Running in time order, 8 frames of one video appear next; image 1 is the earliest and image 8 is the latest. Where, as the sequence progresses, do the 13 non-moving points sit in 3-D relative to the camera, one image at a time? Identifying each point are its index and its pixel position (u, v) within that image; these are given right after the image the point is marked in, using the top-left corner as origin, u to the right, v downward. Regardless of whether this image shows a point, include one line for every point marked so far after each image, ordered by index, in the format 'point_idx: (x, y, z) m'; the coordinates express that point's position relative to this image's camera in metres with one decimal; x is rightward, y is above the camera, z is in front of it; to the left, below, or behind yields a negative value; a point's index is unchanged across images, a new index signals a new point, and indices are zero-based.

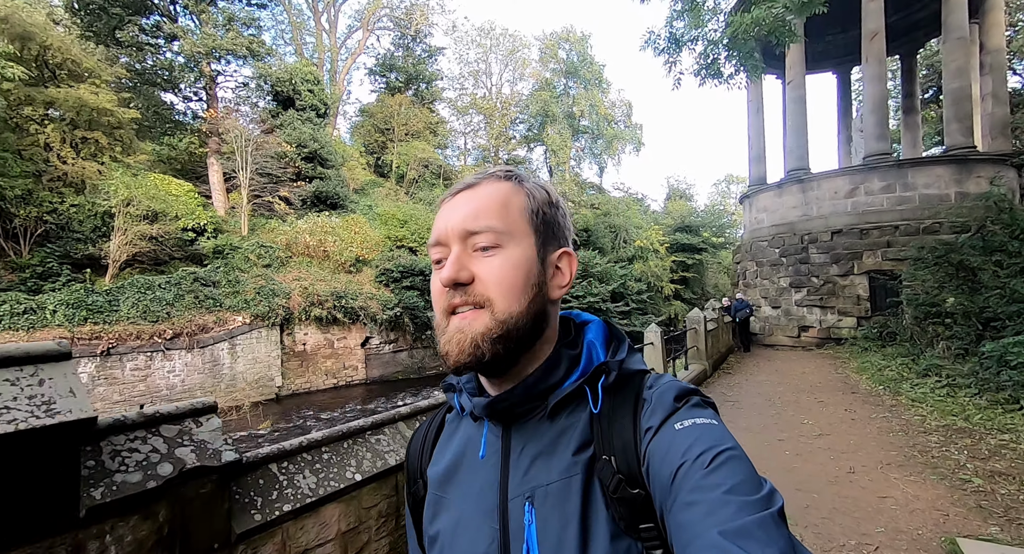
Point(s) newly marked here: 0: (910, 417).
0: (+4.1, -1.4, +4.9) m
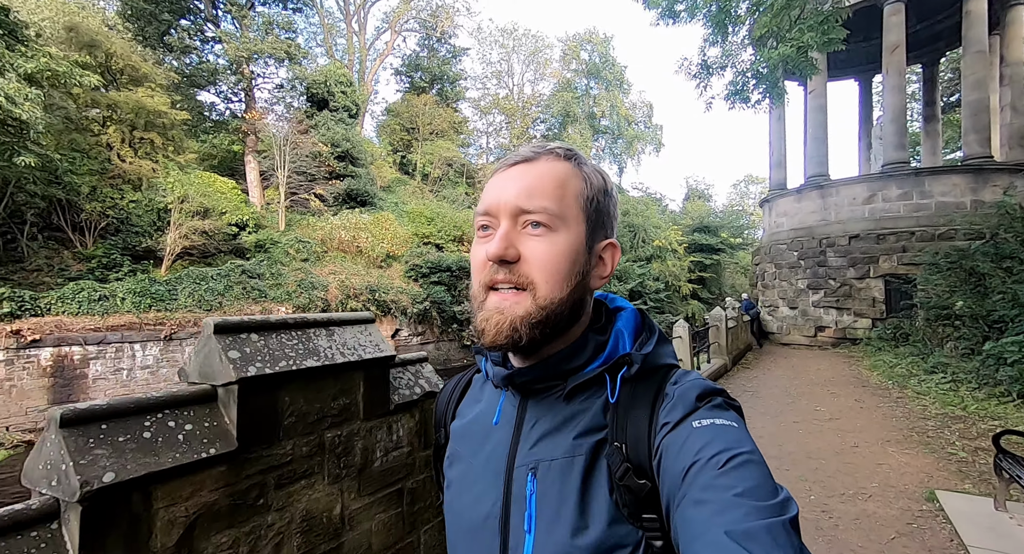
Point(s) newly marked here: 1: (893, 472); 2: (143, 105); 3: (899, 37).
0: (+4.7, -1.5, +5.5) m
1: (+2.9, -1.4, +3.5) m
2: (-11.3, +5.2, +14.4) m
3: (+8.7, +5.4, +10.6) m
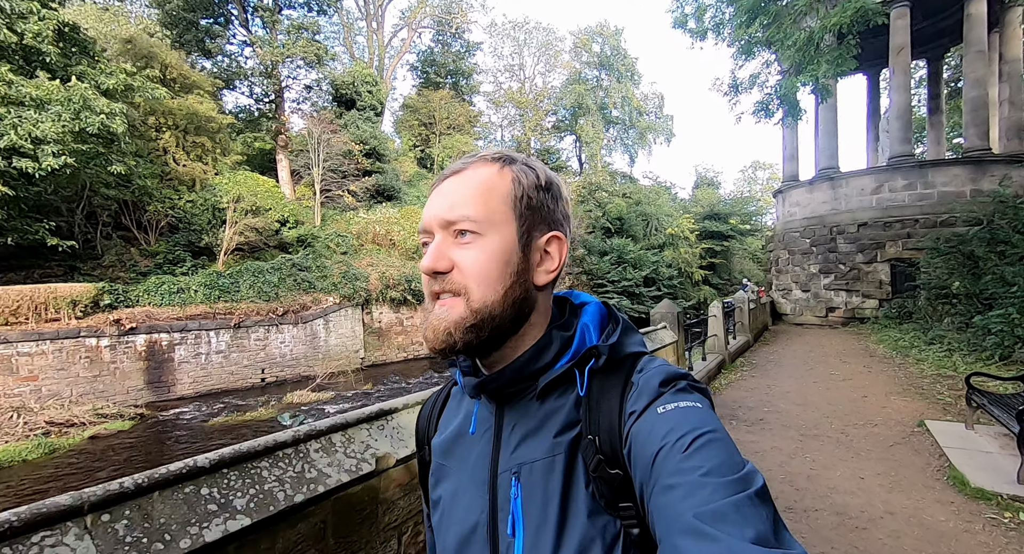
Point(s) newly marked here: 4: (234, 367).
0: (+5.5, -1.3, +6.5) m
1: (+3.7, -1.3, +4.6) m
2: (-10.4, +5.4, +15.5) m
3: (+9.5, +5.8, +11.5) m
4: (-7.0, -2.2, +11.8) m
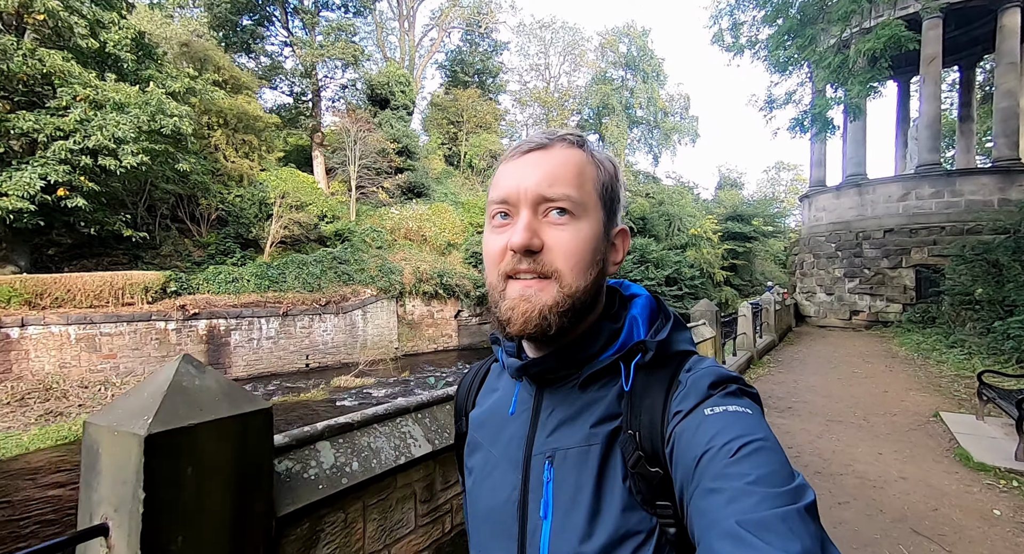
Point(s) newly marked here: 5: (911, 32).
0: (+6.2, -1.4, +7.0) m
1: (+4.3, -1.4, +5.0) m
2: (-9.3, +5.7, +16.4) m
3: (+10.5, +5.6, +11.7) m
4: (-6.2, -2.0, +12.6) m
5: (+5.3, +3.2, +6.3) m
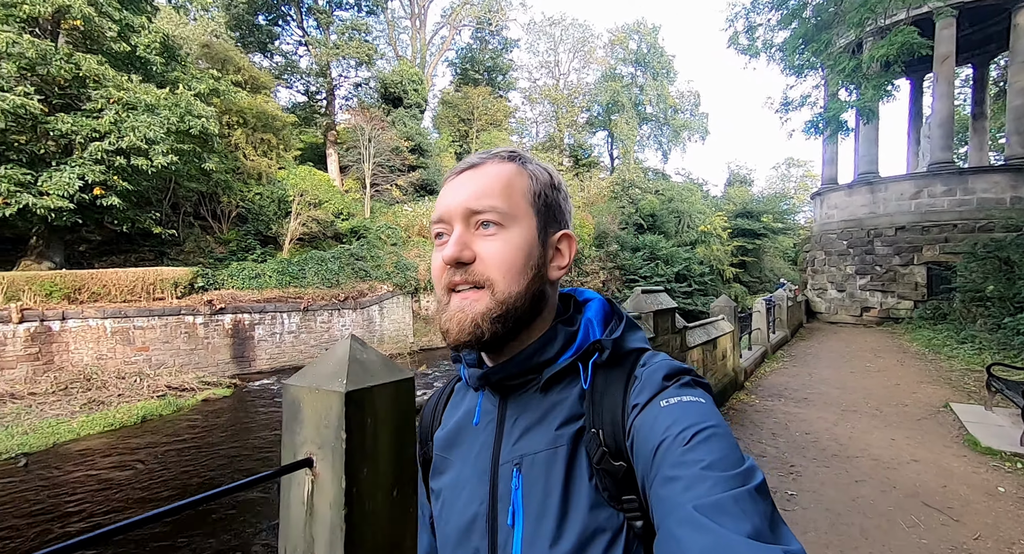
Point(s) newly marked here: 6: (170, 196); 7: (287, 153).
0: (+6.5, -1.3, +7.2) m
1: (+4.6, -1.3, +5.3) m
2: (-8.8, +5.9, +16.7) m
3: (+10.9, +5.7, +11.8) m
4: (-5.8, -1.9, +13.0) m
5: (+5.7, +3.3, +6.5) m
6: (-10.4, +2.5, +14.4) m
7: (-8.6, +4.8, +18.2) m
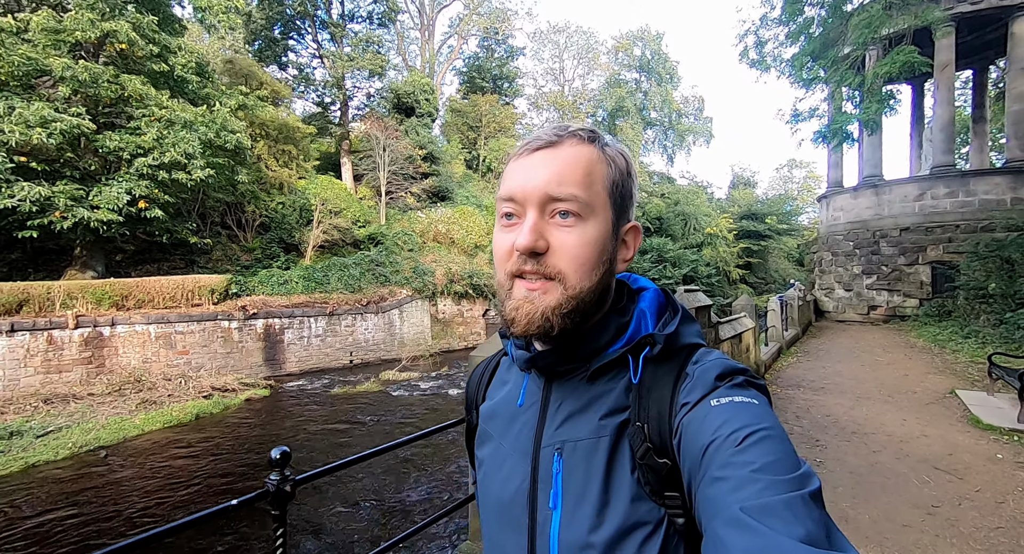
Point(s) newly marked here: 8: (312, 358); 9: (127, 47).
0: (+7.0, -1.3, +7.6) m
1: (+5.1, -1.3, +5.7) m
2: (-8.3, +5.6, +17.3) m
3: (+11.4, +5.7, +12.3) m
4: (-5.2, -2.1, +13.5) m
5: (+6.1, +3.3, +7.0) m
6: (-9.9, +2.2, +15.0) m
7: (-8.2, +4.5, +18.8) m
8: (-5.5, -2.2, +13.1) m
9: (-8.5, +5.1, +10.4) m
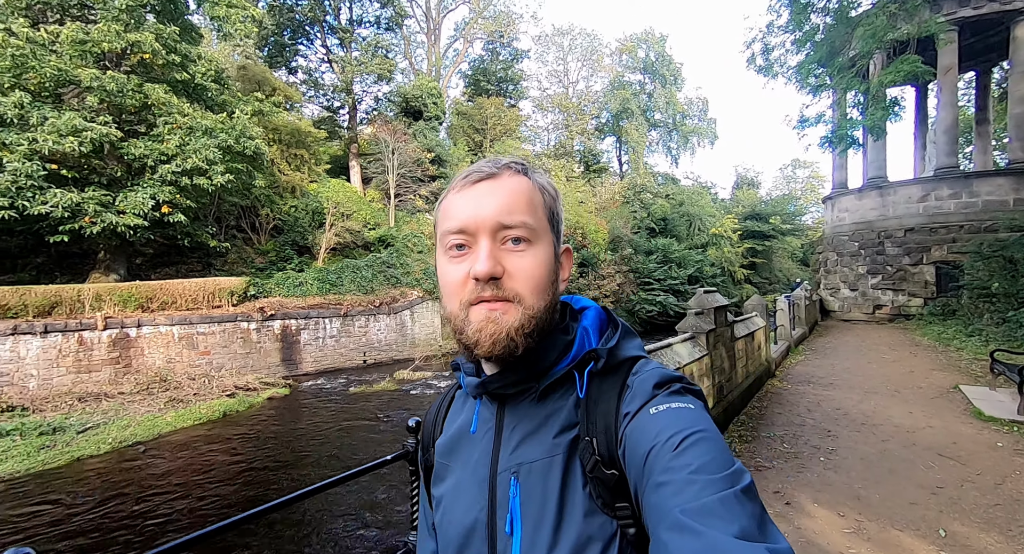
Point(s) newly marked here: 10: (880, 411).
0: (+7.3, -1.3, +7.8) m
1: (+5.4, -1.3, +6.0) m
2: (-8.0, +5.6, +17.7) m
3: (+11.6, +5.8, +12.5) m
4: (-4.9, -2.1, +13.8) m
5: (+6.4, +3.3, +7.3) m
6: (-9.6, +2.2, +15.3) m
7: (-7.8, +4.5, +19.1) m
8: (-5.2, -2.3, +13.4) m
9: (-8.2, +5.0, +10.8) m
10: (+3.7, -1.4, +4.8) m
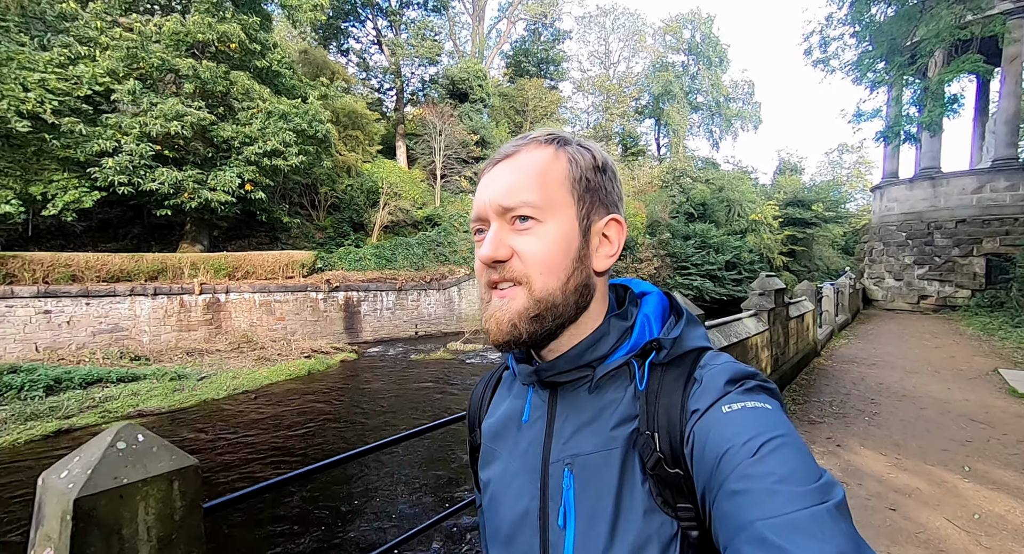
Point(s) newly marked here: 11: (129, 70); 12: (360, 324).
0: (+8.3, -1.2, +8.1) m
1: (+6.3, -1.2, +6.4) m
2: (-6.2, +6.5, +18.5) m
3: (+13.1, +5.9, +12.2) m
4: (-3.5, -1.4, +14.8) m
5: (+7.5, +3.4, +7.4) m
6: (-8.0, +3.1, +16.4) m
7: (-6.0, +5.5, +20.0) m
8: (-3.9, -1.6, +14.4) m
9: (-6.8, +5.7, +11.7) m
10: (+4.6, -1.2, +5.3) m
11: (-8.4, +4.5, +10.3) m
12: (-4.4, -1.4, +14.0) m
